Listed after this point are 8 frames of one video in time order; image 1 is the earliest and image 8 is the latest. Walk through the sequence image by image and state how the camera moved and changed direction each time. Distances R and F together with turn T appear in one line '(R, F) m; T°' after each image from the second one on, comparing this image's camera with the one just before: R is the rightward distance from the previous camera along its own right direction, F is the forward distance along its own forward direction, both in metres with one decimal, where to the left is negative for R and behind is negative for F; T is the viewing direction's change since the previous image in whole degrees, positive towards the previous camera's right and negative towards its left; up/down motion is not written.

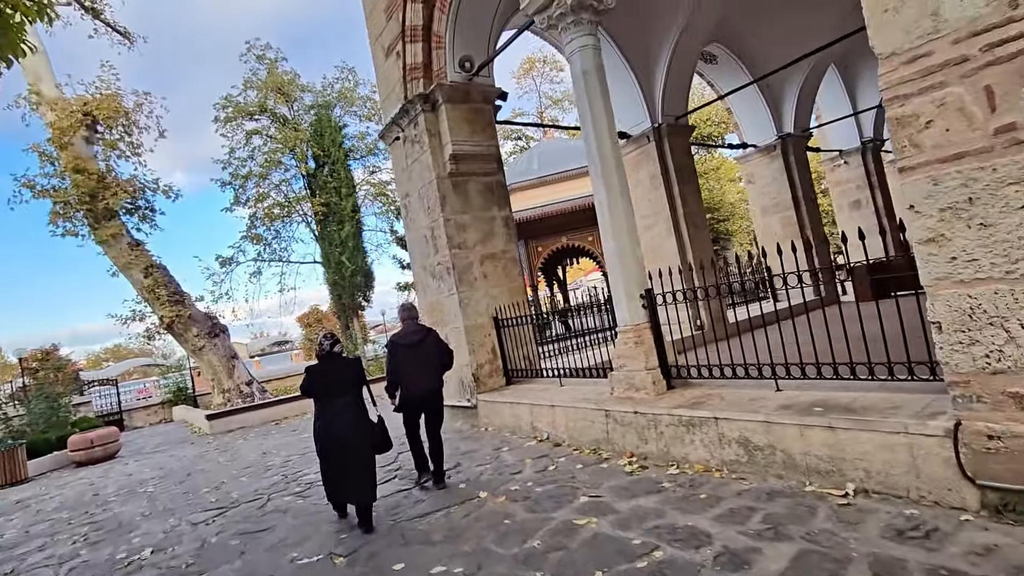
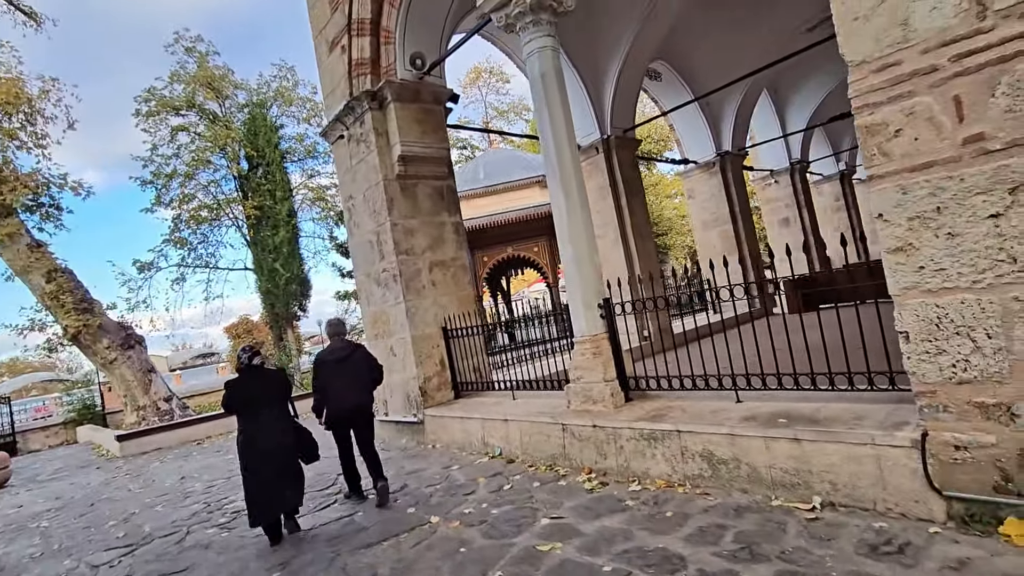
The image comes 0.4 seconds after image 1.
(-0.1, +0.2) m; +6°
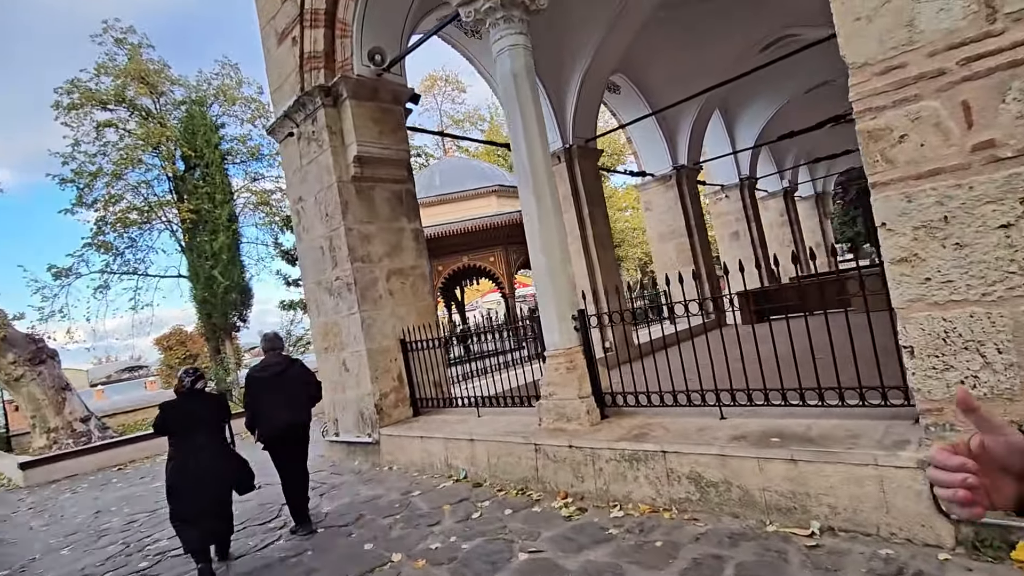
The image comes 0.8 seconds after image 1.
(-0.2, +0.3) m; +6°
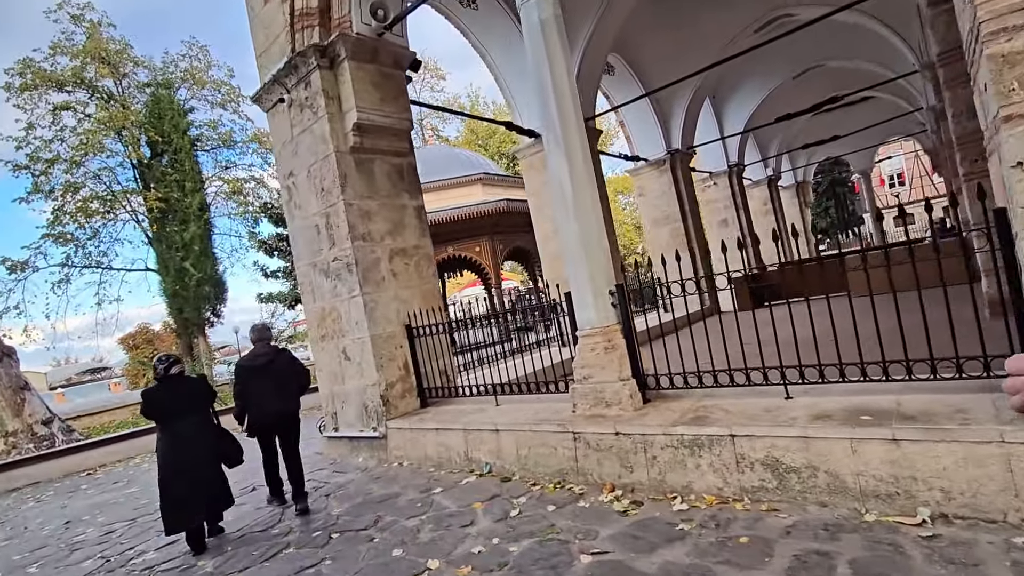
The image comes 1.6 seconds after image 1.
(-0.4, +0.4) m; +3°
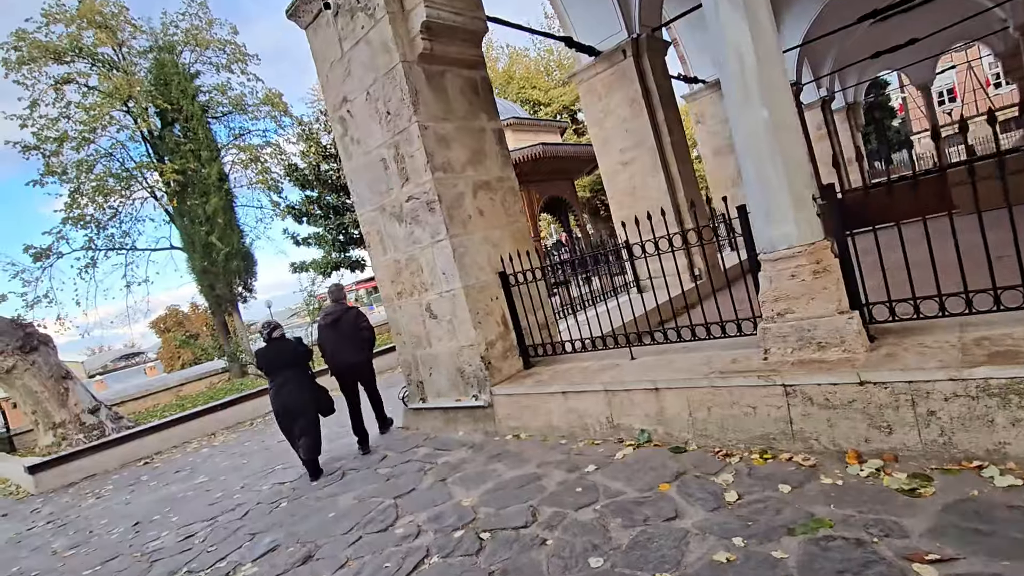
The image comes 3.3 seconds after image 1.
(-0.9, +0.9) m; -2°
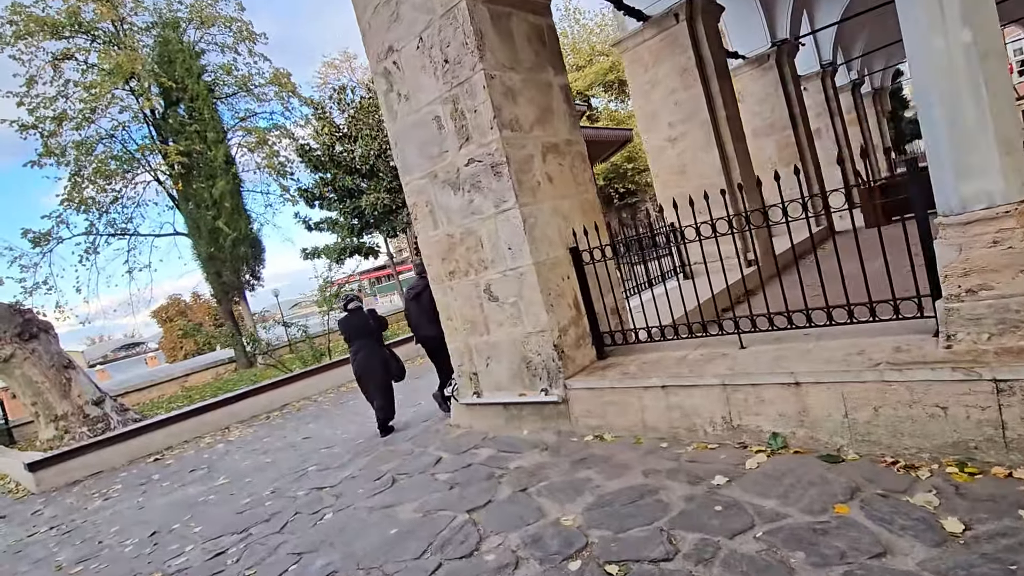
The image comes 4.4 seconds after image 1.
(-0.6, +0.6) m; 0°
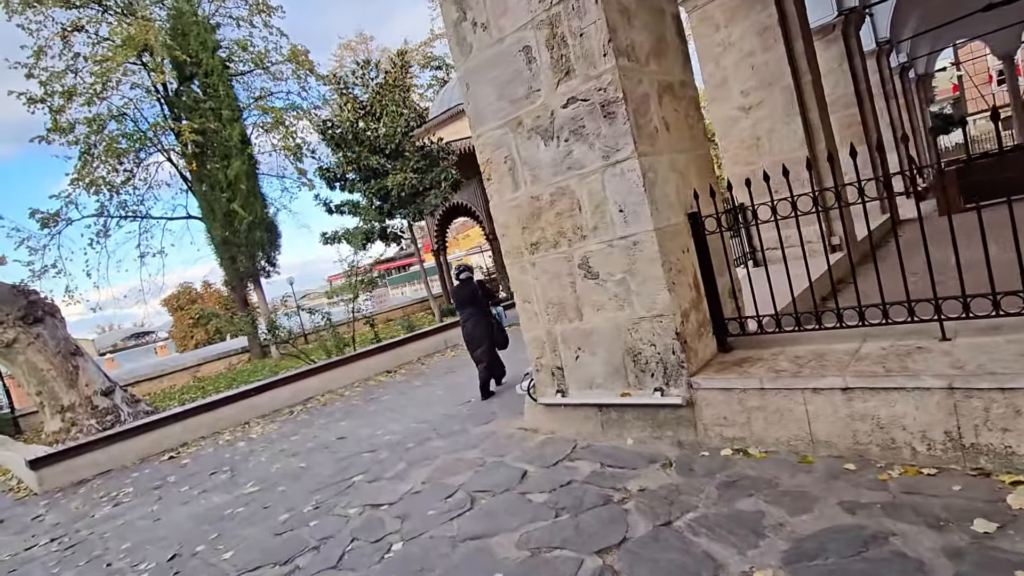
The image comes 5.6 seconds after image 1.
(-0.6, +0.8) m; -1°
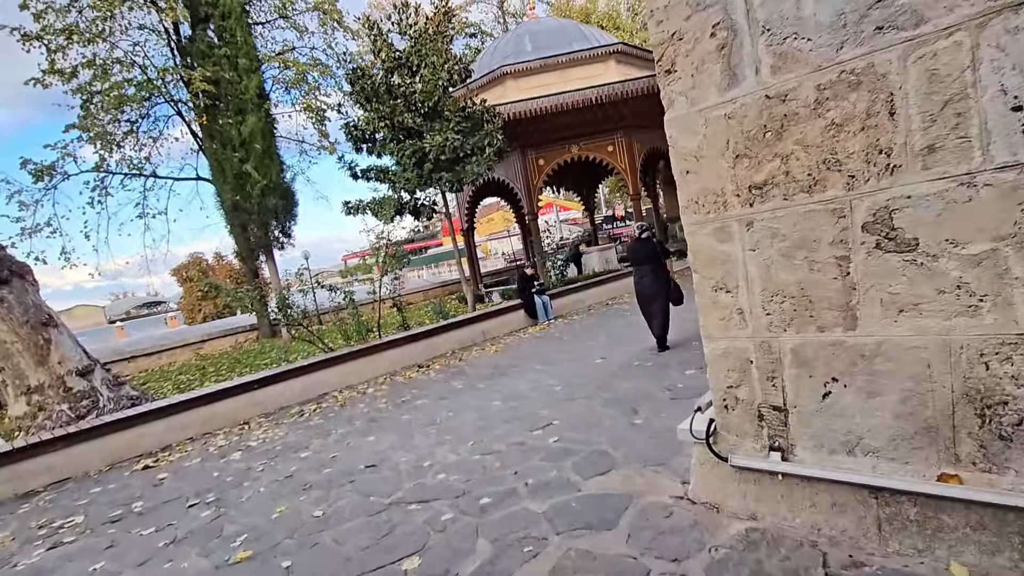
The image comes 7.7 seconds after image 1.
(-0.7, +1.6) m; -1°
